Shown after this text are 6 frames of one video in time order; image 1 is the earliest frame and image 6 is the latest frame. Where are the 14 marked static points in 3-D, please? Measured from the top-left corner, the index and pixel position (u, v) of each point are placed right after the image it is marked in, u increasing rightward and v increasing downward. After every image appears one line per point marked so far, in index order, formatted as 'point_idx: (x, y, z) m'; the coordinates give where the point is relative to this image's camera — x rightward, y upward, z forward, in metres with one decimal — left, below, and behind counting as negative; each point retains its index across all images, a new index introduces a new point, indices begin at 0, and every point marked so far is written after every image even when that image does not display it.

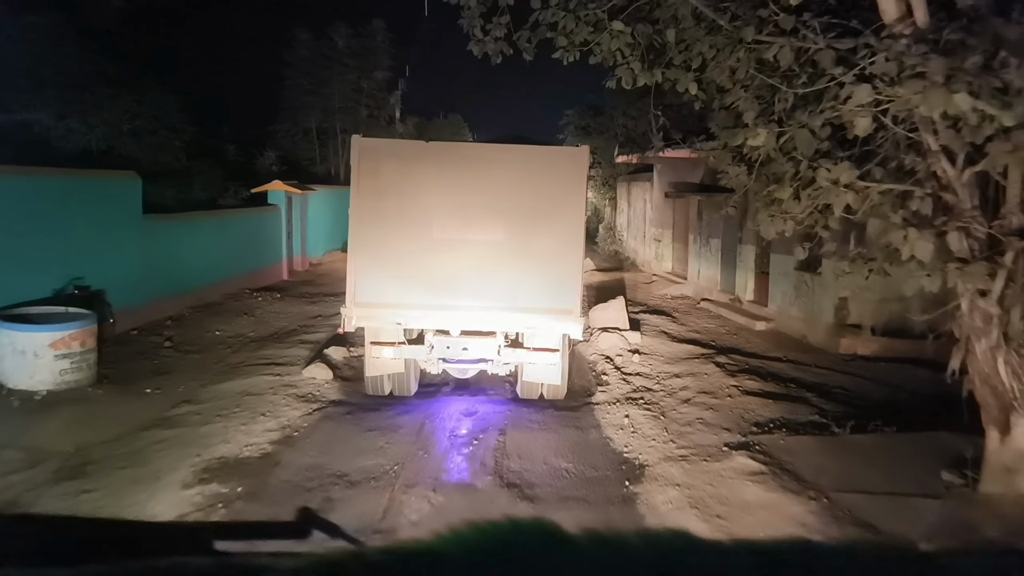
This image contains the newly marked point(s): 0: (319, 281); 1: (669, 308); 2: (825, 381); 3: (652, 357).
0: (-4.6, +0.2, +18.3) m
1: (+3.0, -0.4, +14.5) m
2: (+3.8, -1.2, +9.2) m
3: (+1.9, -0.9, +10.3) m
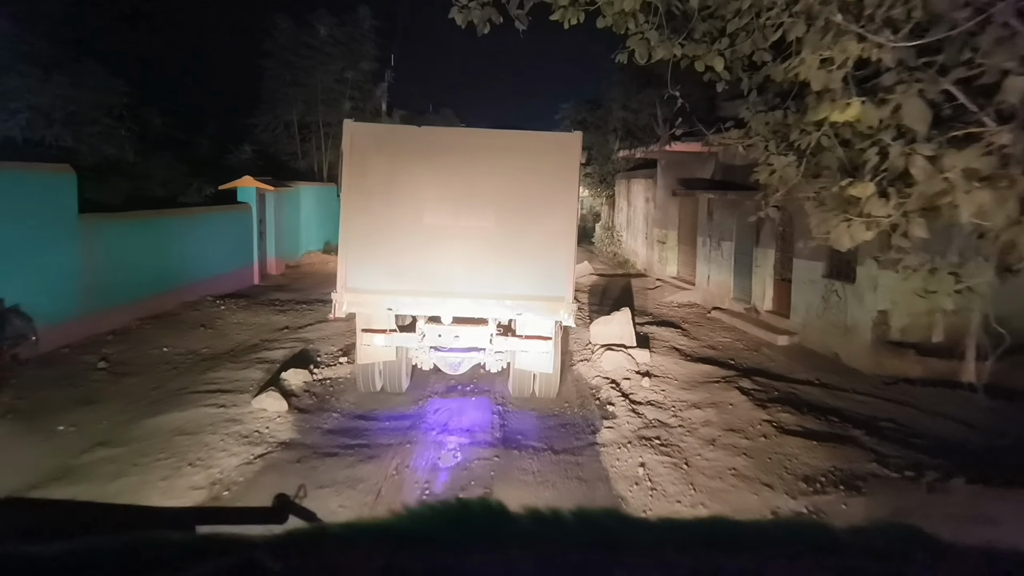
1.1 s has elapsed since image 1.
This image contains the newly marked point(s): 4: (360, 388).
0: (-4.8, +0.1, +16.8) m
1: (+2.9, -0.5, +13.0) m
2: (+3.7, -1.3, +7.8) m
3: (+1.8, -1.1, +8.8) m
4: (-1.8, -1.2, +8.9) m
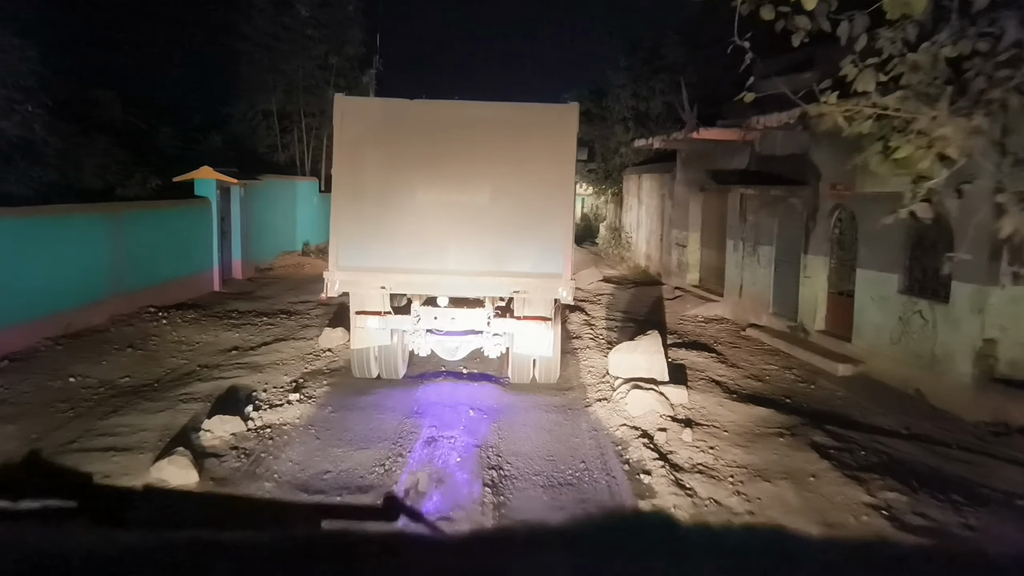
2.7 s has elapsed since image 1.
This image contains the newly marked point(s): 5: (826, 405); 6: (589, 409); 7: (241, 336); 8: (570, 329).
0: (-4.8, -0.1, +14.7) m
1: (+2.8, -0.7, +10.9) m
2: (+3.7, -1.5, +5.6) m
3: (+1.8, -1.3, +6.7) m
4: (-1.8, -1.3, +6.7) m
5: (+3.2, -1.2, +7.7) m
6: (+0.8, -1.2, +7.6) m
7: (-3.8, -0.7, +10.7) m
8: (+0.8, -0.7, +11.3) m
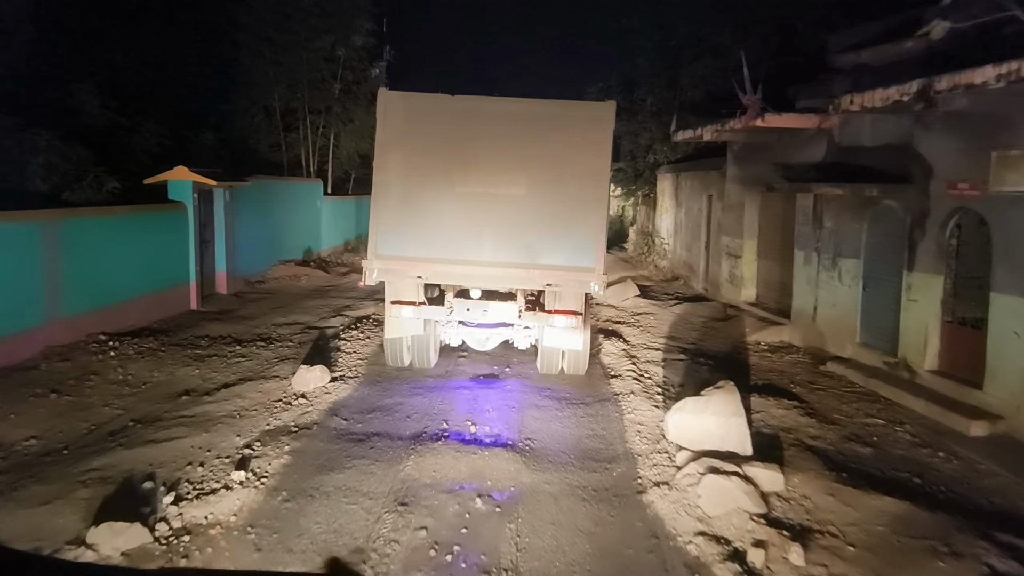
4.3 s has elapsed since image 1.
0: (-4.4, -0.4, +12.7) m
1: (+3.1, -1.0, +8.7) m
2: (+3.8, -1.8, +3.4) m
3: (+1.9, -1.6, +4.5) m
4: (-1.7, -1.6, +4.7) m
5: (+3.4, -1.5, +5.5) m
6: (+0.9, -1.5, +5.5) m
7: (-3.5, -1.0, +8.7) m
8: (+1.1, -0.9, +9.1) m
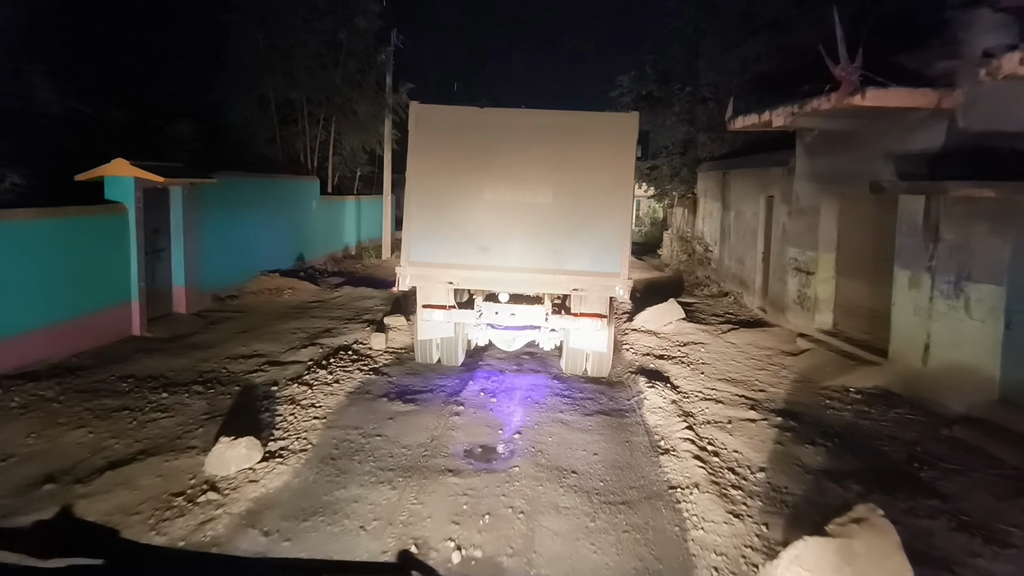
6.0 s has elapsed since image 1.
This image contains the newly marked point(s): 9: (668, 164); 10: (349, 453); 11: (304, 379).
0: (-4.2, -0.6, +10.4) m
1: (+3.2, -1.3, +6.2) m
2: (+3.7, -2.1, +0.9) m
3: (+1.9, -1.9, +2.1) m
4: (-1.7, -1.9, +2.3) m
5: (+3.3, -1.8, +3.0) m
6: (+0.9, -1.8, +3.0) m
7: (-3.5, -1.2, +6.4) m
8: (+1.2, -1.2, +6.7) m
9: (+4.1, +3.2, +19.9) m
10: (-1.3, -1.3, +6.0) m
11: (-2.1, -0.9, +7.8) m
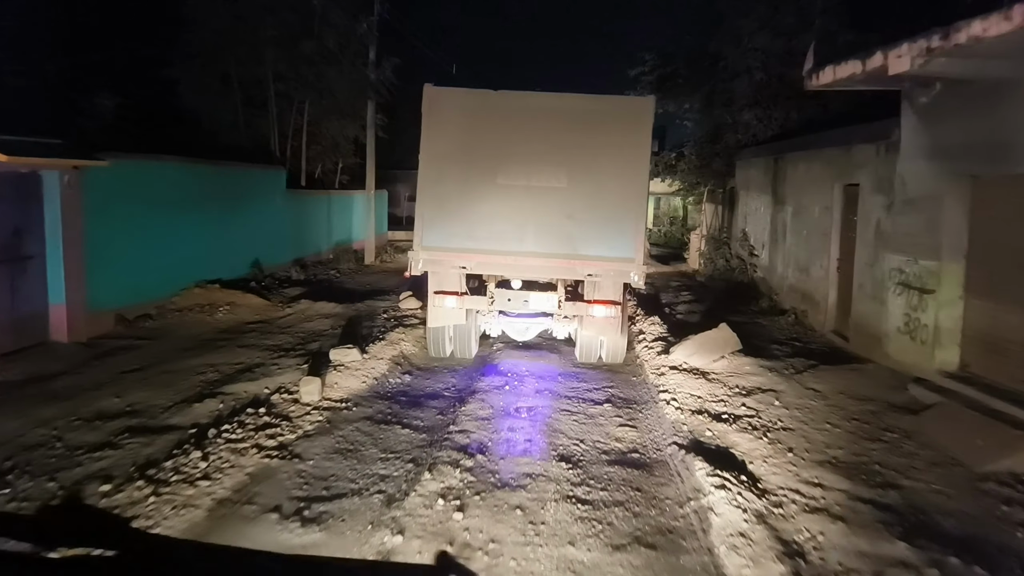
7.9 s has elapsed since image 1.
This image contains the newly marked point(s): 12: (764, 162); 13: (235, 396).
0: (-4.3, -0.9, +7.5) m
1: (+3.0, -1.6, +3.2) m
2: (+3.5, -2.3, -2.1) m
3: (+1.6, -2.1, -0.9) m
4: (-1.9, -2.1, -0.6) m
5: (+3.2, -2.0, 0.0) m
6: (+0.7, -2.0, 0.0) m
7: (-3.6, -1.5, +3.4) m
8: (+1.1, -1.5, +3.7) m
9: (+4.2, +3.0, +16.9) m
10: (-1.4, -1.5, +3.0) m
11: (-2.3, -1.2, +4.8) m
12: (+4.2, +2.1, +12.5) m
13: (-2.4, -1.0, +6.7) m
